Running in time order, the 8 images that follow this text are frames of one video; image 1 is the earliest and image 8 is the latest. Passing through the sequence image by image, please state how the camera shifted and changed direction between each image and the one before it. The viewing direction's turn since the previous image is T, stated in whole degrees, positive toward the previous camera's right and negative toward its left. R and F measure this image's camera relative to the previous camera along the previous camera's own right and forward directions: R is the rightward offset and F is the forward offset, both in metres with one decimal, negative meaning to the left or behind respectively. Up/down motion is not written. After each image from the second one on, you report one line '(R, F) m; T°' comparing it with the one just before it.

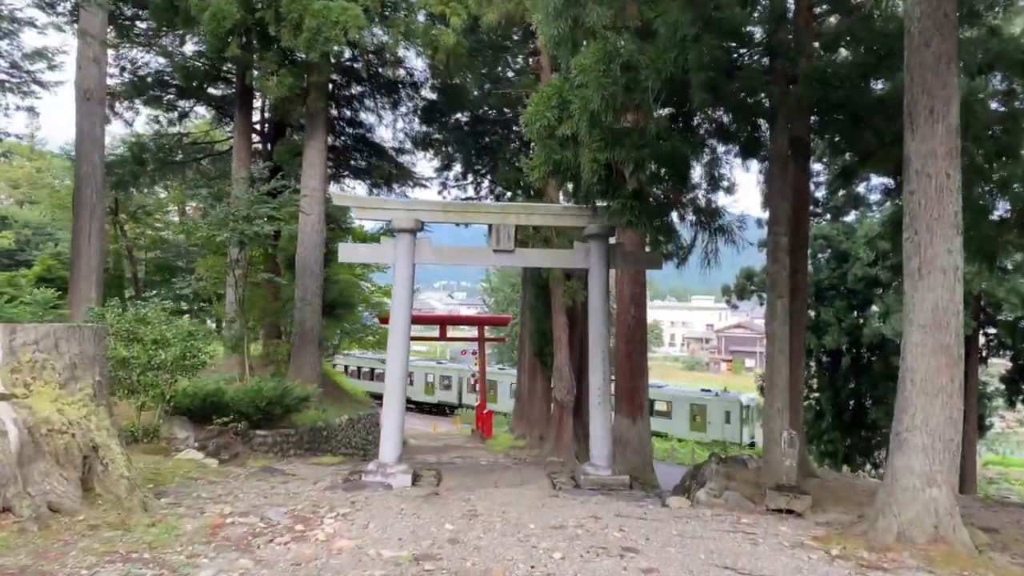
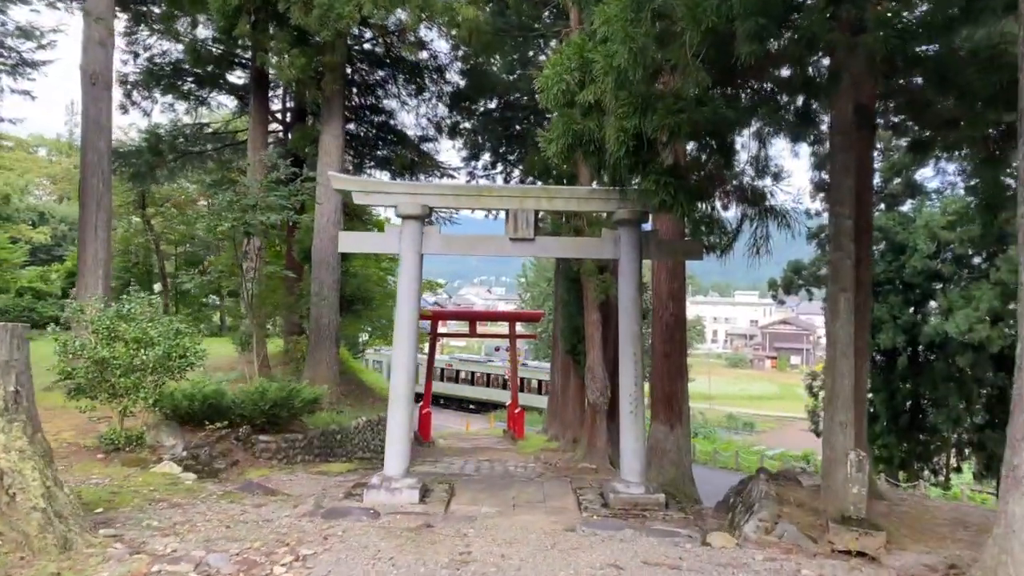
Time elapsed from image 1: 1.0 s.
(+0.2, +0.8) m; -3°
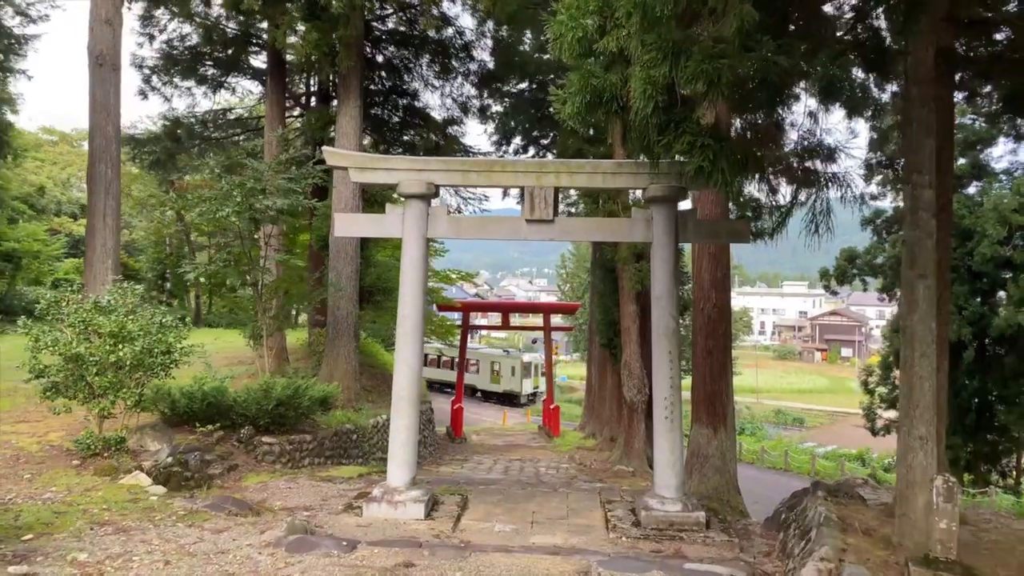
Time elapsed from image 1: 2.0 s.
(+0.2, +0.7) m; -3°
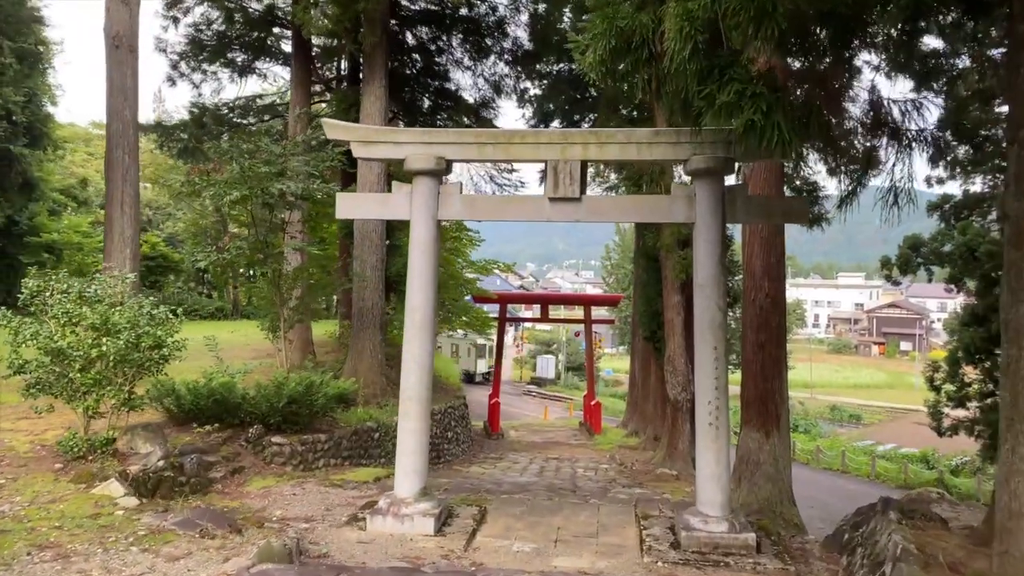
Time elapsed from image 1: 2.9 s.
(+0.2, +0.6) m; -4°
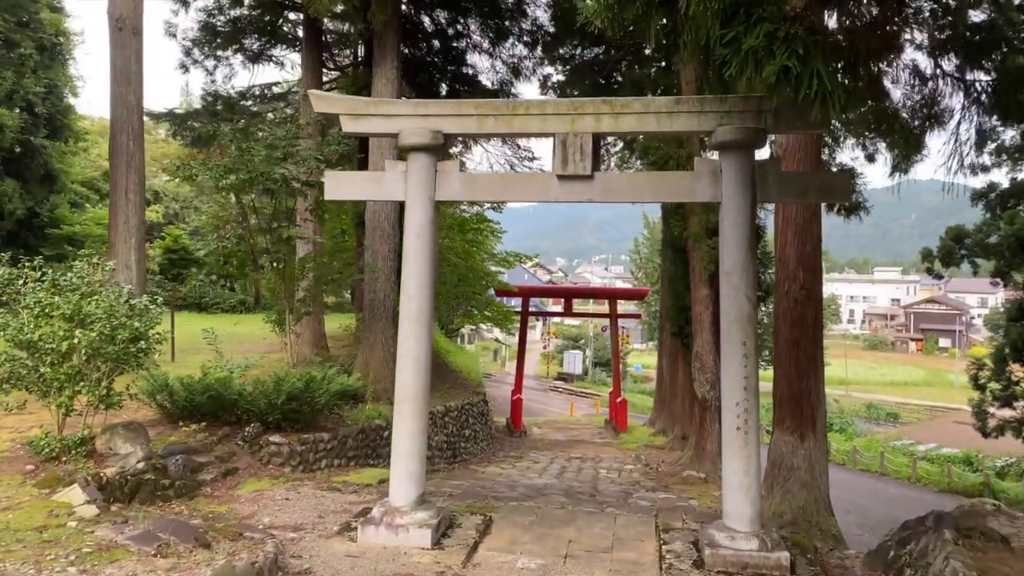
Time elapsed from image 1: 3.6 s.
(+0.1, +0.5) m; -2°
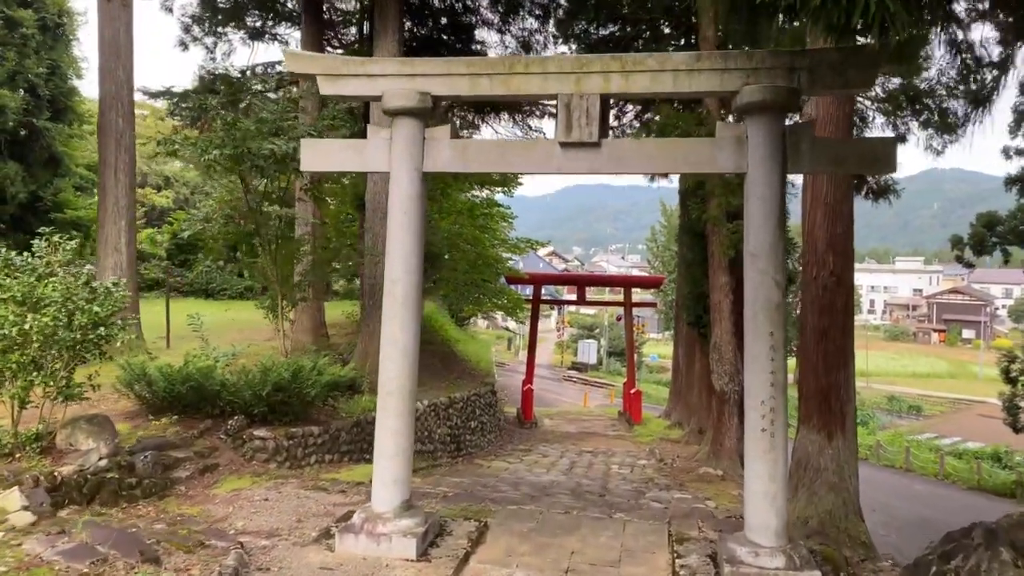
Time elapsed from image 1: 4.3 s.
(+0.1, +0.5) m; -1°
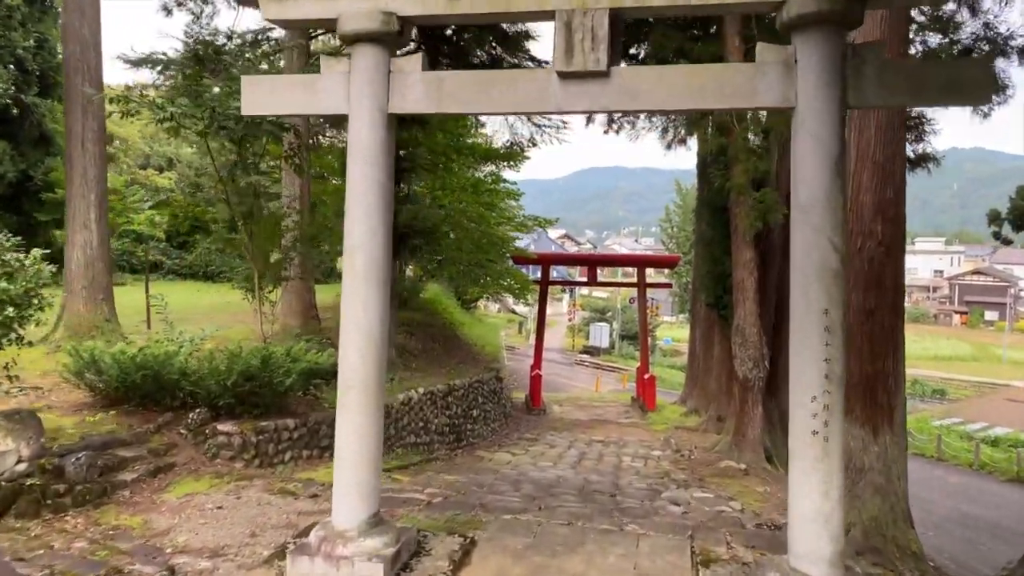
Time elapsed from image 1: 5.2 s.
(+0.1, +0.7) m; -1°
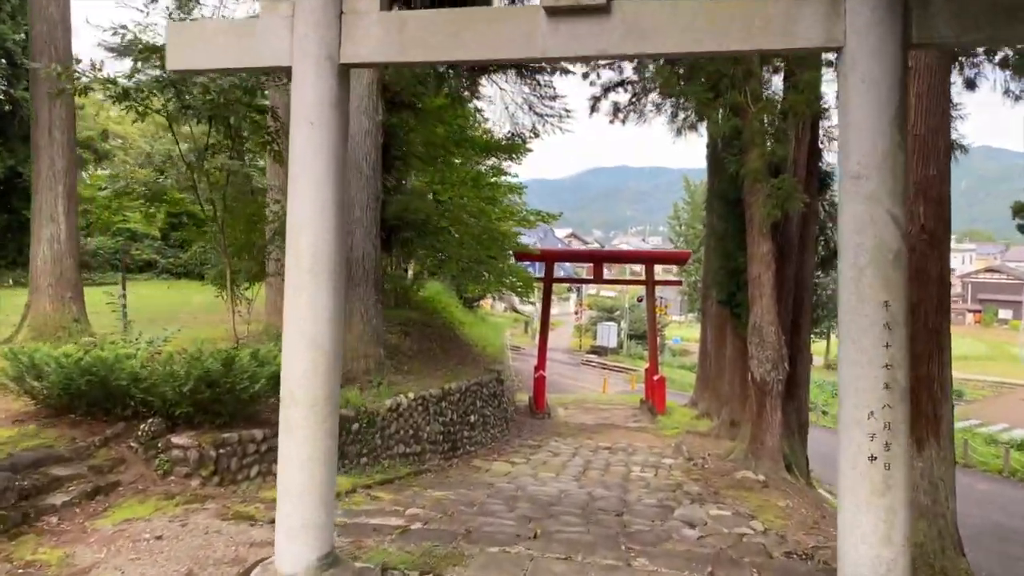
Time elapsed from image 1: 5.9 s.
(+0.1, +0.6) m; -1°
